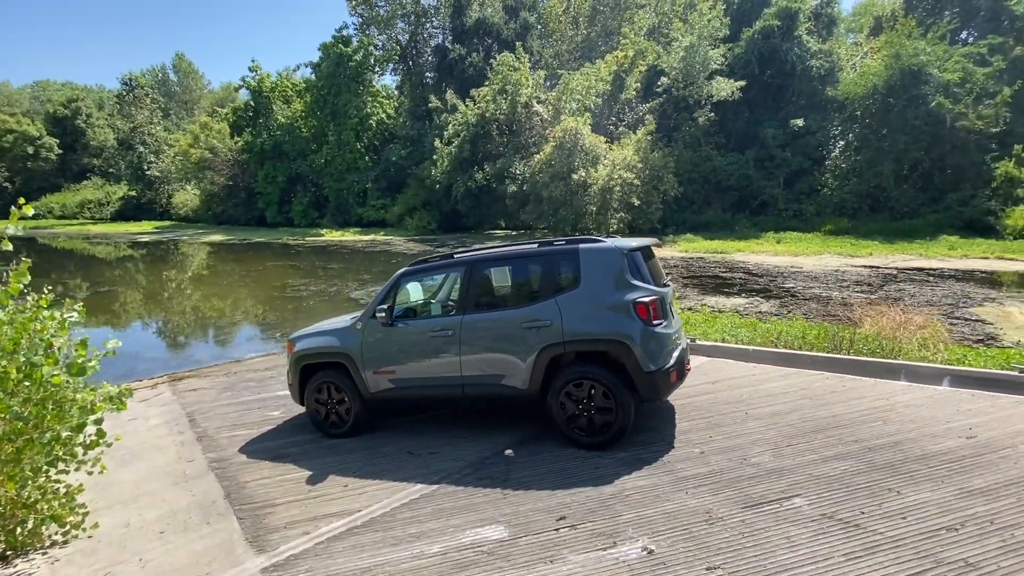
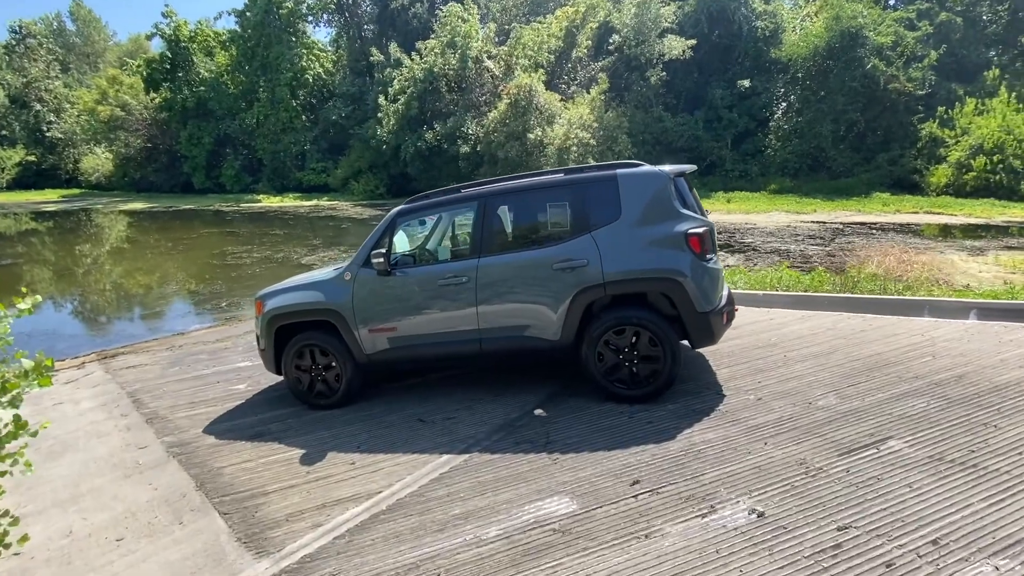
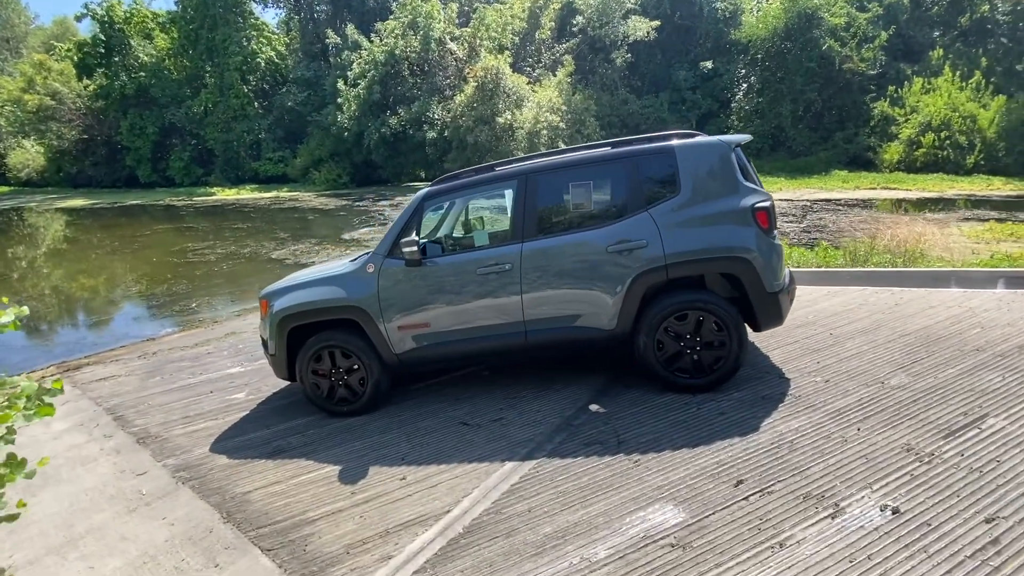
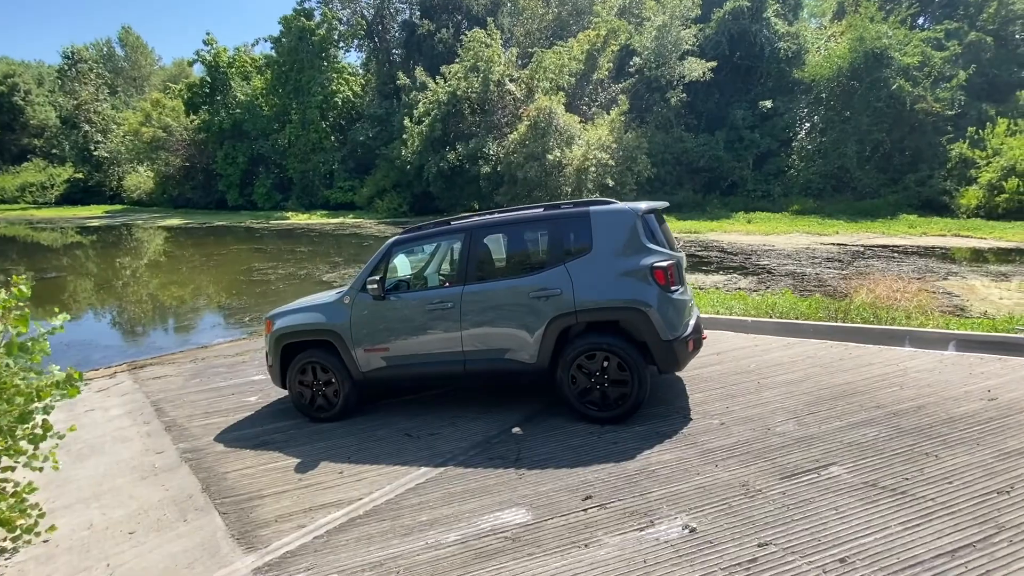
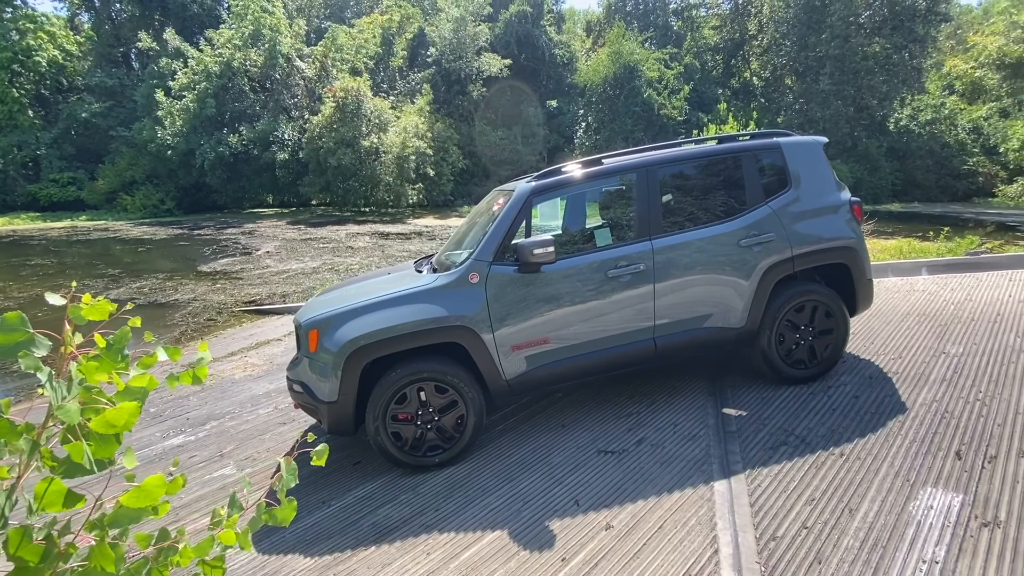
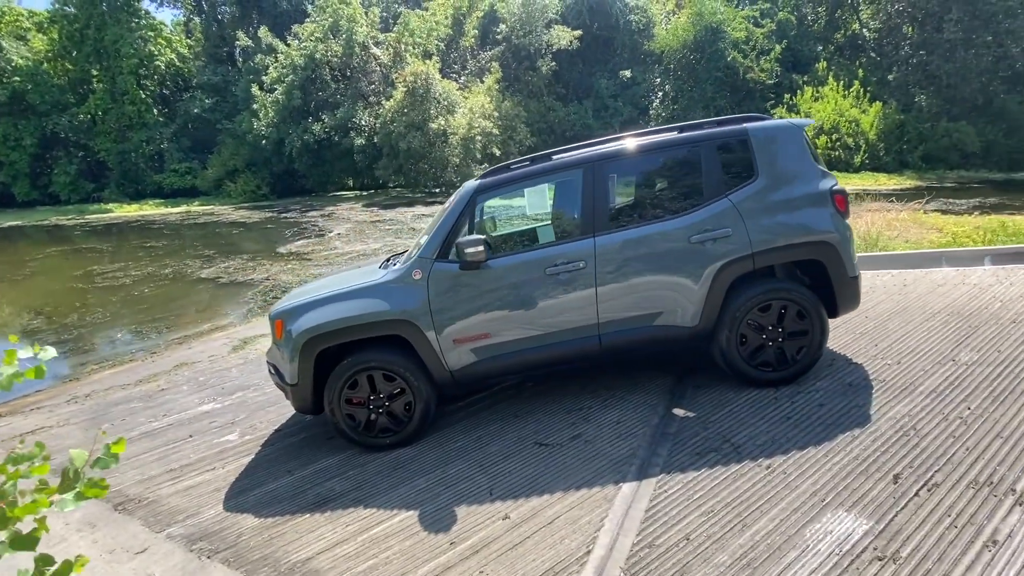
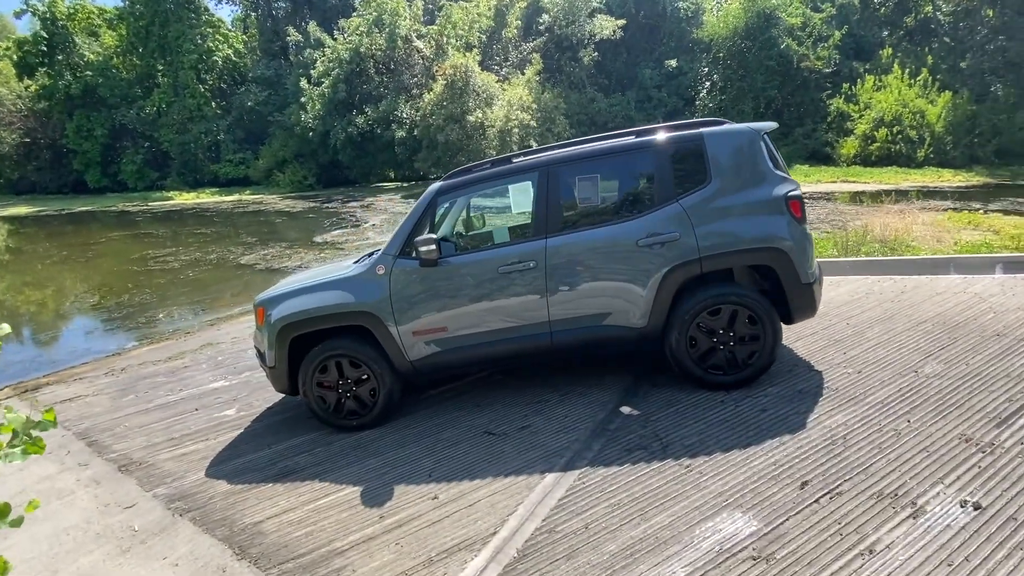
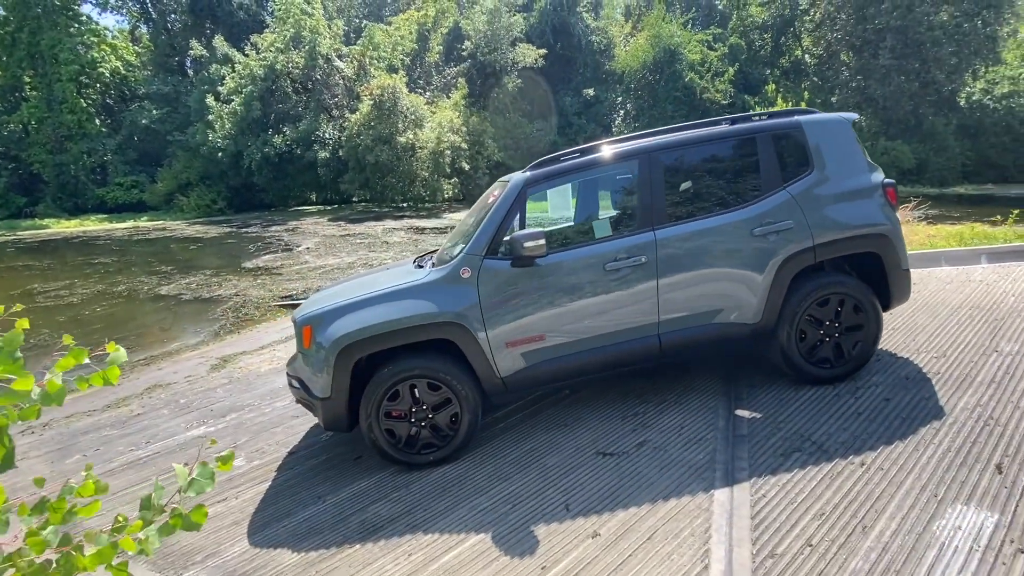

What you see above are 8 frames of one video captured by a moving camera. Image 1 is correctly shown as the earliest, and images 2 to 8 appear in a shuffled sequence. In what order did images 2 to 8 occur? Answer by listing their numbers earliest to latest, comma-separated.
4, 2, 3, 7, 6, 8, 5
